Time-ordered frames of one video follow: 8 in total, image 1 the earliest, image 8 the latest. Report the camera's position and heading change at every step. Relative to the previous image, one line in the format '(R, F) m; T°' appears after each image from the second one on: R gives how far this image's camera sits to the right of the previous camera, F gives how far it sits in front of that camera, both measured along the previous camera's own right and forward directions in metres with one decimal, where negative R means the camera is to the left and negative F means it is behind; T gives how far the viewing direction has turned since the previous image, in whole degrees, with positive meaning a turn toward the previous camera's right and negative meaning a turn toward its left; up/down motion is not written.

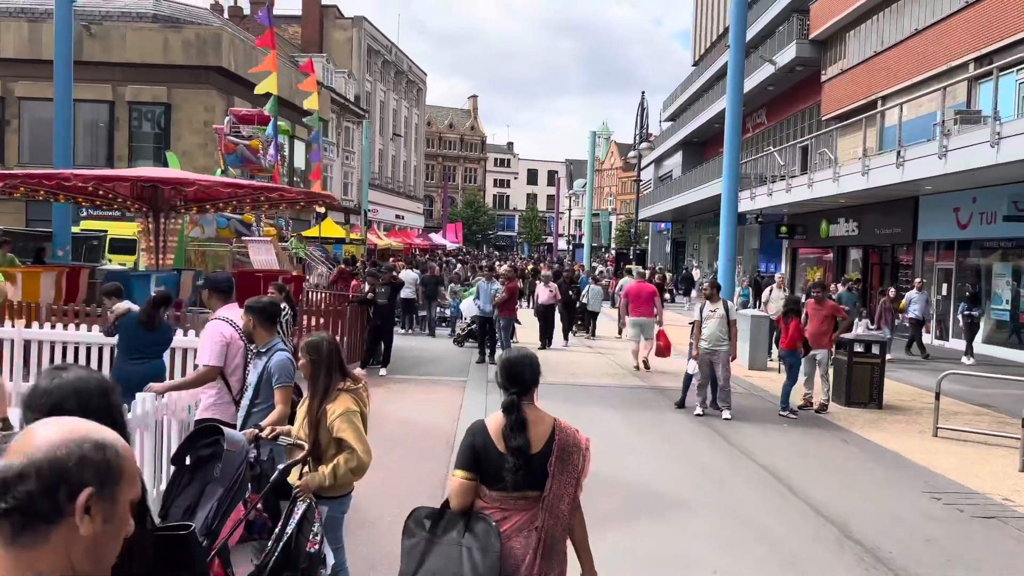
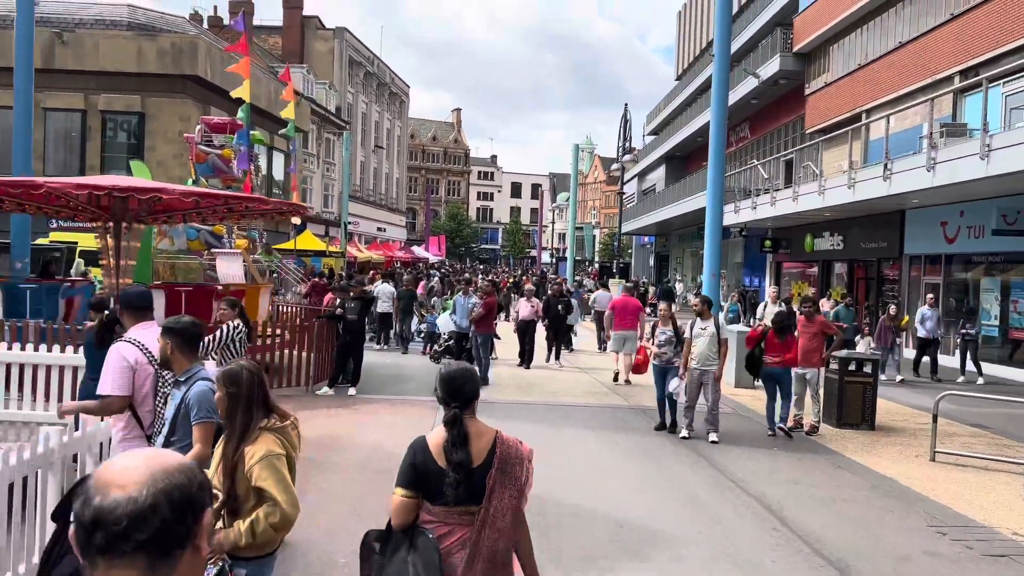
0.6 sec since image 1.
(+0.1, +0.5) m; +1°
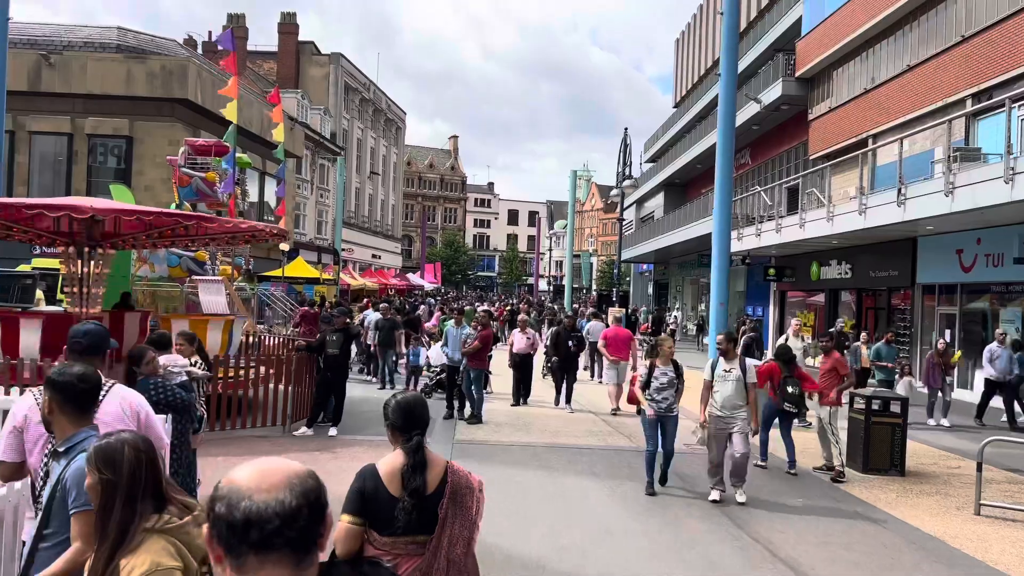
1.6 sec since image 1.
(0.0, +0.8) m; 0°
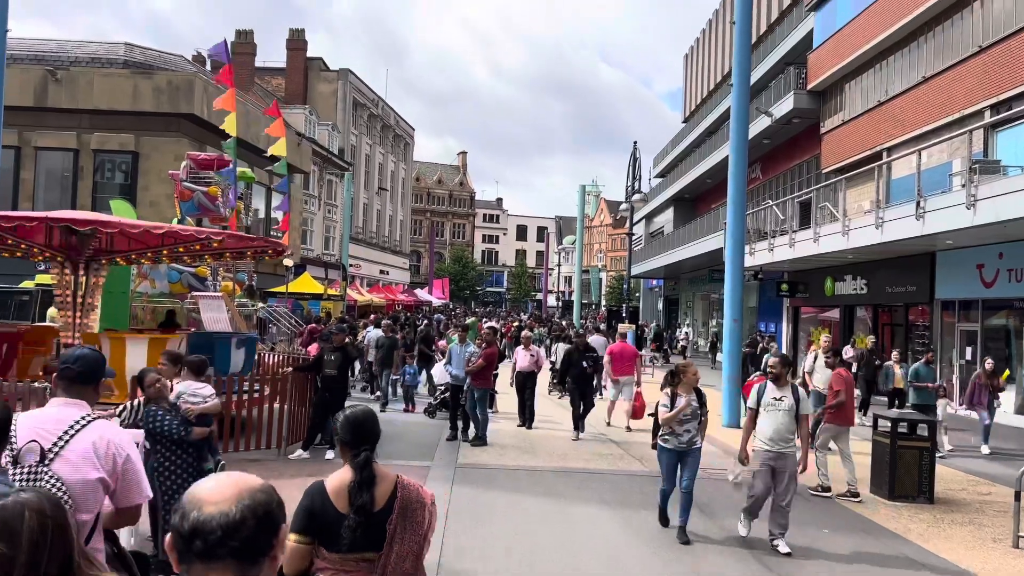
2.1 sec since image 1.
(0.0, +0.4) m; -1°
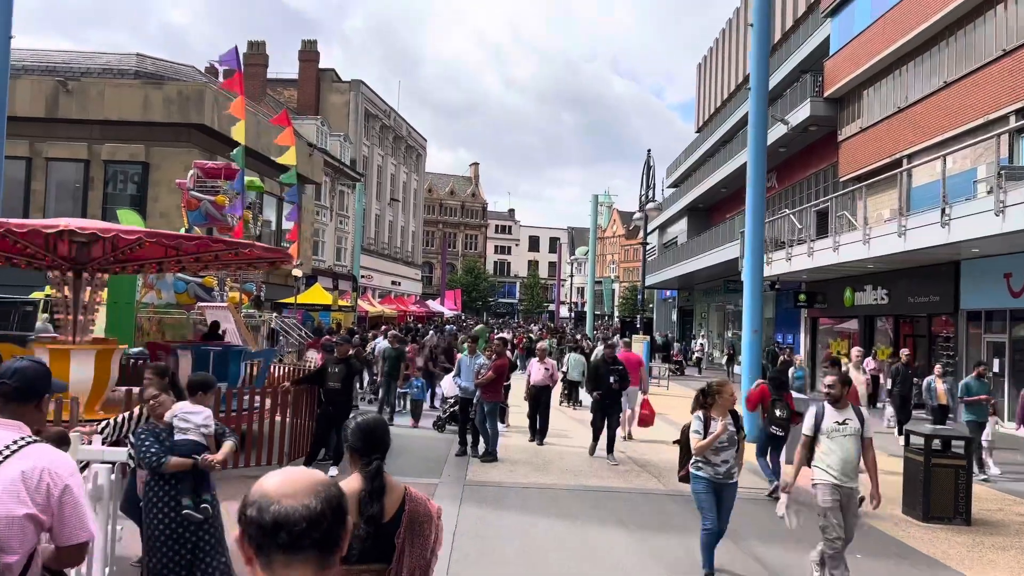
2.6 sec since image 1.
(0.0, +0.4) m; -1°
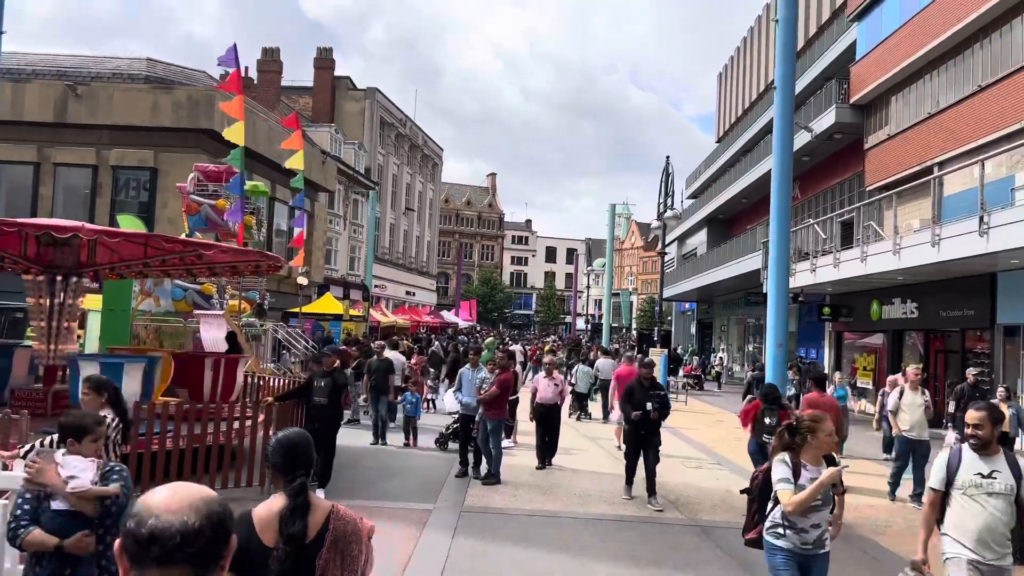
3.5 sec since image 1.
(+0.1, +0.7) m; -1°
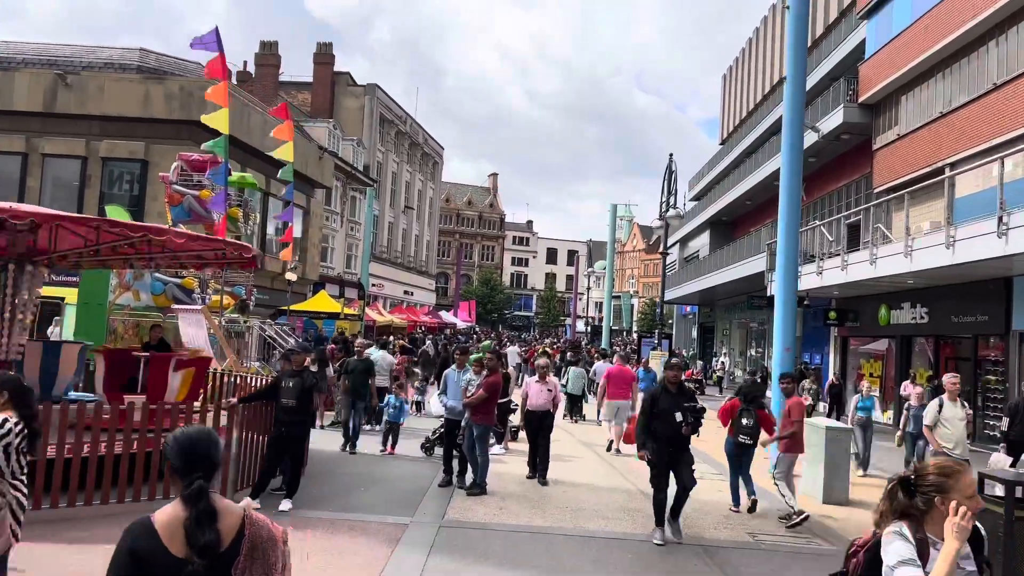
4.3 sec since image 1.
(+0.1, +0.6) m; 0°
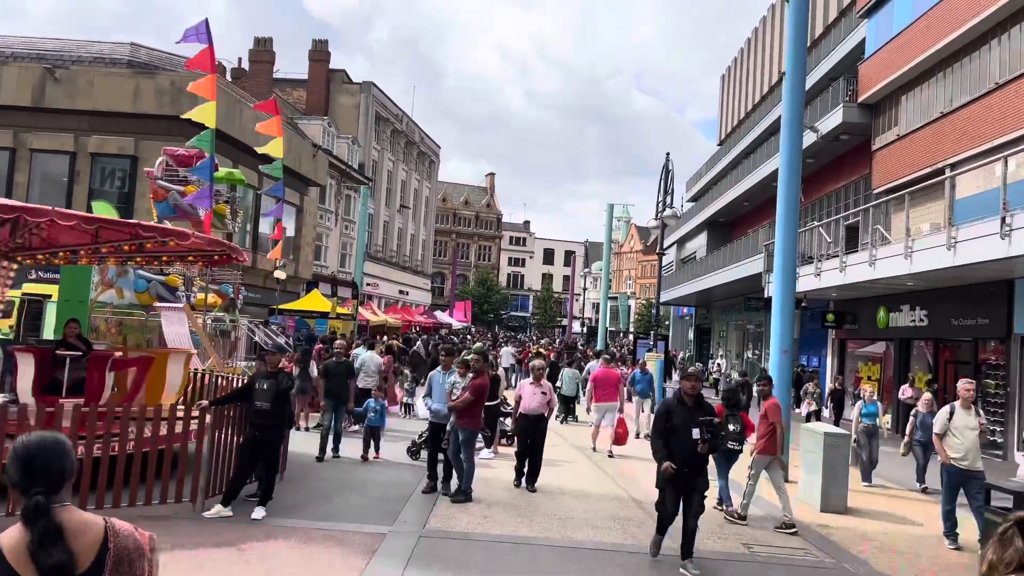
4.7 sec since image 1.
(+0.1, +0.3) m; 0°
